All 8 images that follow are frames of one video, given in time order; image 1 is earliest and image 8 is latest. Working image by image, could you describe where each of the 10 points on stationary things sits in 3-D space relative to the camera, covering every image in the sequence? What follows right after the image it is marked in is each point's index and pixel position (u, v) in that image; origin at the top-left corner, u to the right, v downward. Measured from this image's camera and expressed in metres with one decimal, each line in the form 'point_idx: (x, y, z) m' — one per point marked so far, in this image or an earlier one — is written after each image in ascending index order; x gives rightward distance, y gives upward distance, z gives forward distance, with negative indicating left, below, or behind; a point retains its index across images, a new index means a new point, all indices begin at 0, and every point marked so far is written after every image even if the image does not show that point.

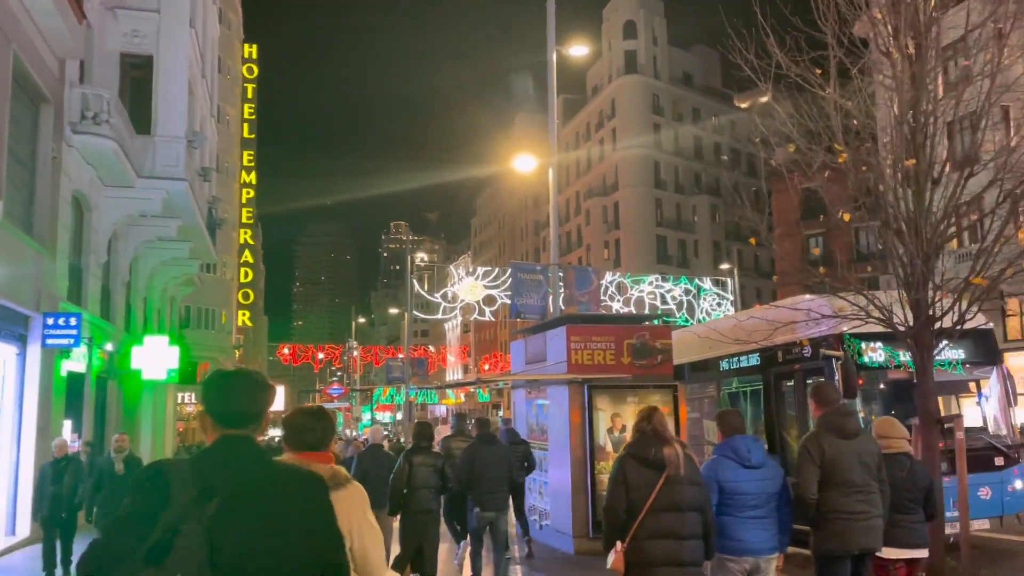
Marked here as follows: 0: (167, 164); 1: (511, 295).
0: (-7.5, +2.7, +17.8) m
1: (0.0, -0.1, +15.3) m
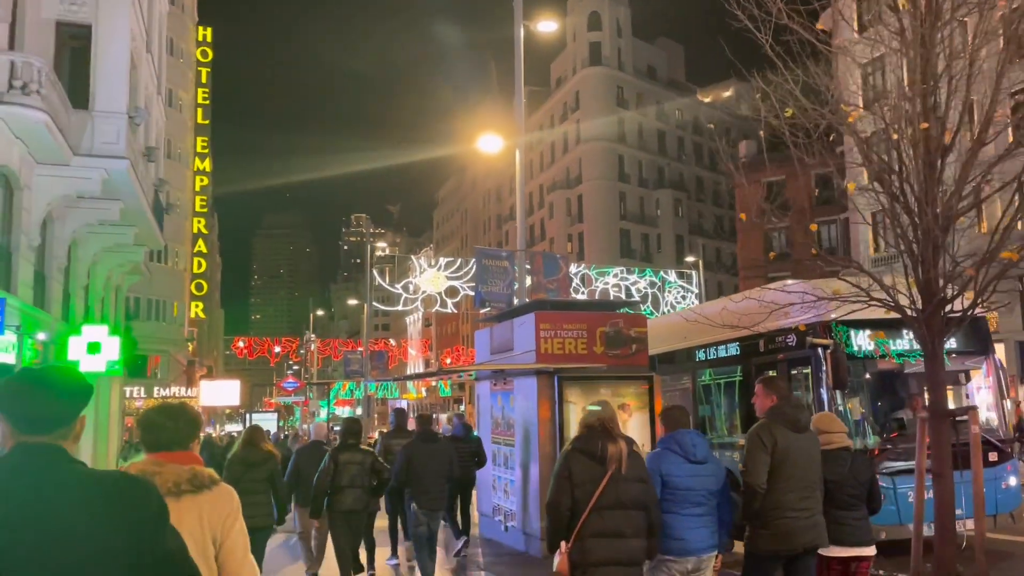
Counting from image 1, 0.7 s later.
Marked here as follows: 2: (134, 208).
0: (-8.2, +3.0, +16.6) m
1: (-0.7, +0.1, +14.5) m
2: (-9.0, +1.9, +19.6) m
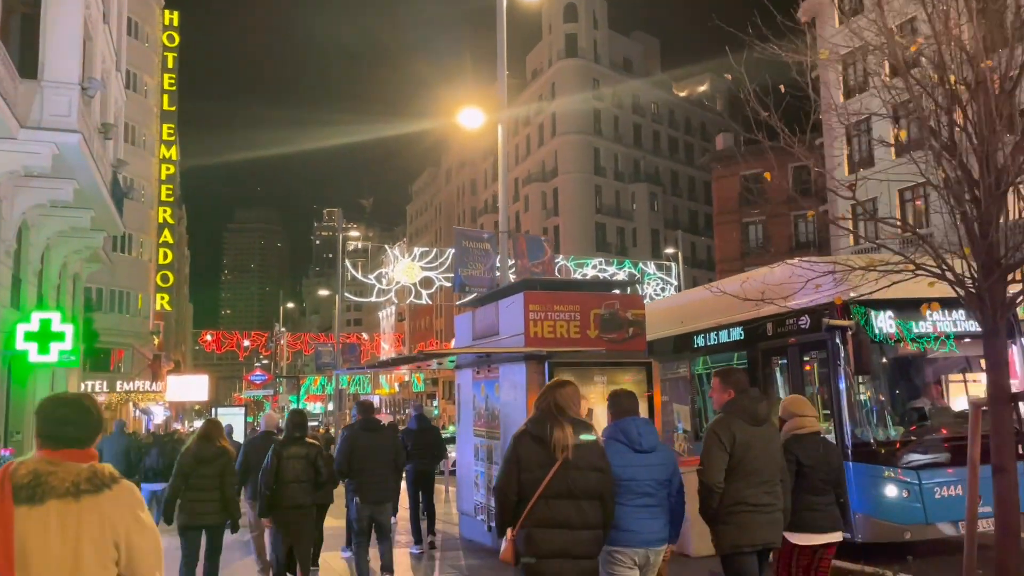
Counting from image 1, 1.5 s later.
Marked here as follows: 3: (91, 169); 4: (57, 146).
0: (-8.6, +3.3, +15.4) m
1: (-1.0, +0.4, +13.6) m
2: (-9.5, +2.2, +18.4) m
3: (-8.8, +2.5, +17.3) m
4: (-8.6, +2.7, +15.5) m
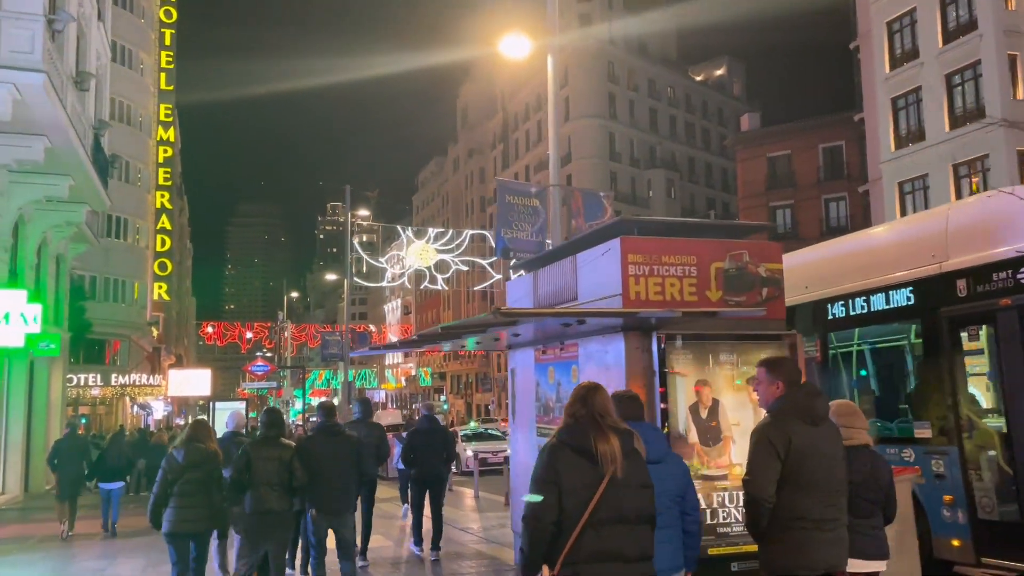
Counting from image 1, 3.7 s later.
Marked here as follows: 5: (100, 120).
0: (-7.8, +3.7, +12.9) m
1: (-0.2, +0.8, +11.1) m
2: (-8.7, +2.7, +16.0) m
3: (-8.1, +2.9, +14.8) m
4: (-7.8, +3.1, +13.0) m
5: (-9.7, +4.0, +19.3) m
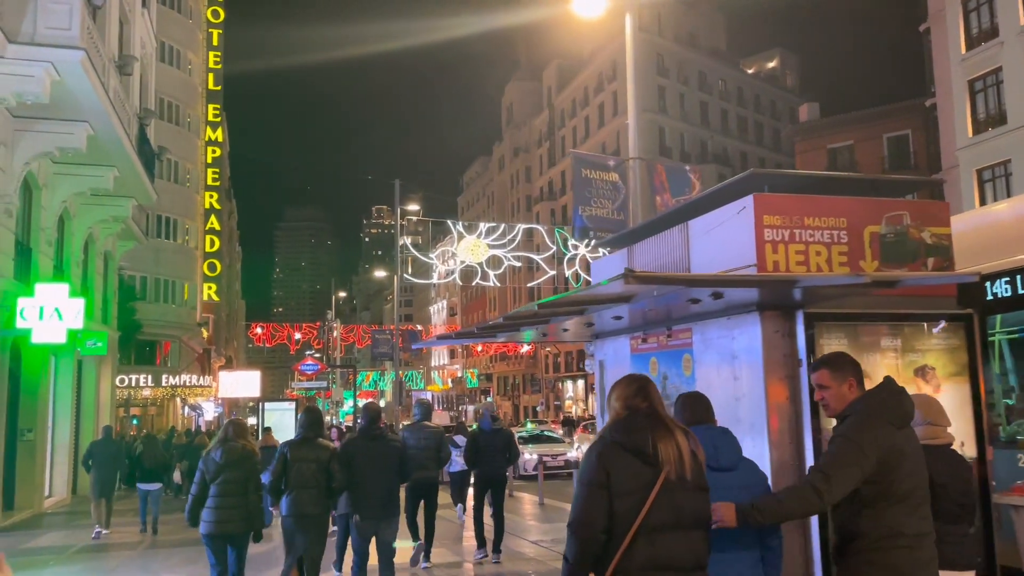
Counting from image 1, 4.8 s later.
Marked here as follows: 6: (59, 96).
0: (-6.8, +3.9, +12.2) m
1: (+0.7, +1.0, +9.9) m
2: (-7.5, +2.8, +15.2) m
3: (-6.9, +3.1, +14.0) m
4: (-6.8, +3.3, +12.2) m
5: (-8.4, +4.1, +18.6) m
6: (-7.3, +3.1, +13.2) m
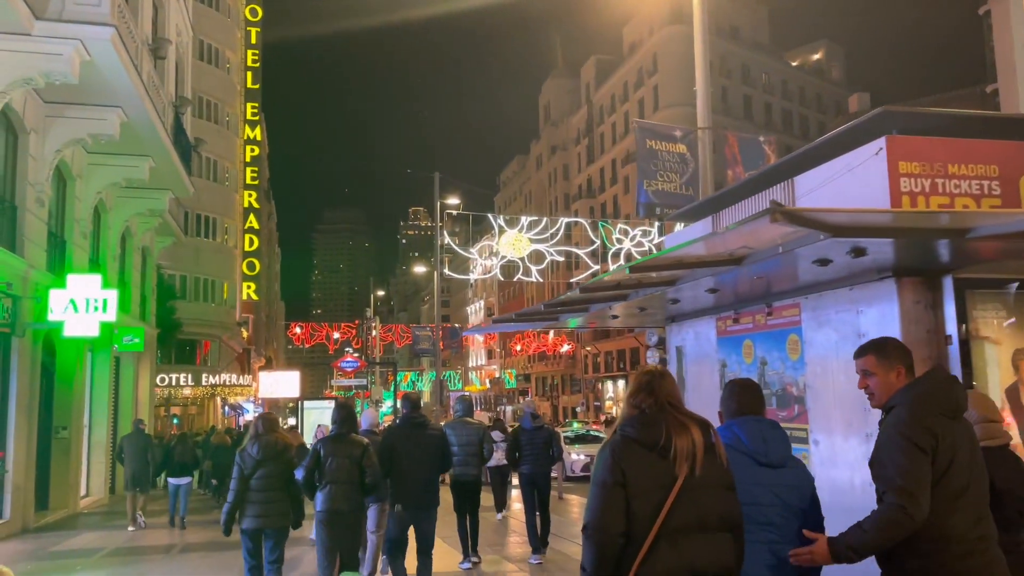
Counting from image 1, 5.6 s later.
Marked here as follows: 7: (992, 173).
0: (-6.1, +4.0, +11.6) m
1: (+1.4, +1.2, +9.0) m
2: (-6.7, +3.0, +14.7) m
3: (-6.1, +3.2, +13.4) m
4: (-6.1, +3.4, +11.6) m
5: (-7.3, +4.2, +18.1) m
6: (-6.5, +3.2, +12.7) m
7: (+2.7, +0.6, +4.5) m
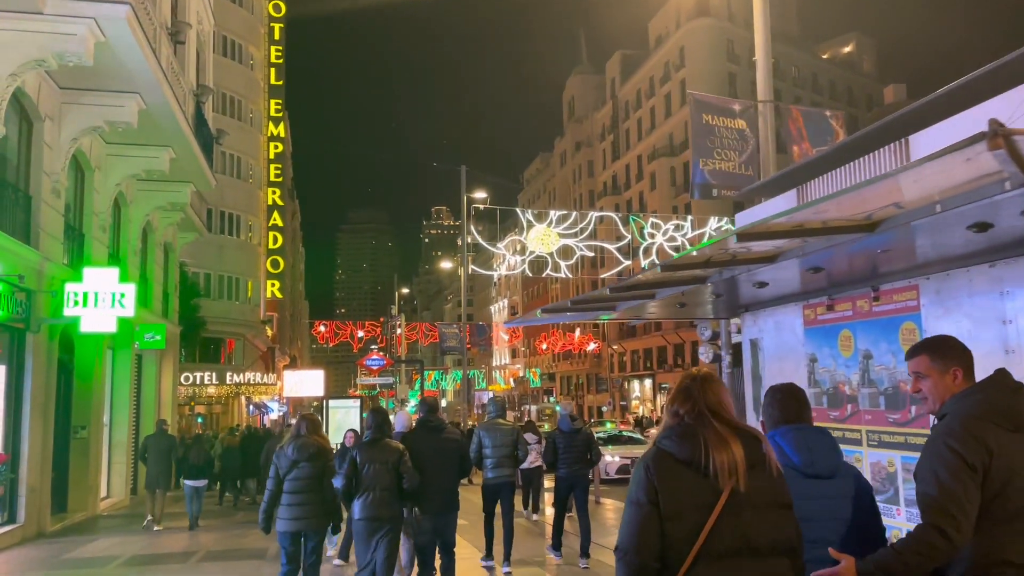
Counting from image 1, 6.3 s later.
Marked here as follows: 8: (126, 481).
0: (-5.6, +4.1, +11.0) m
1: (+1.8, +1.3, +8.2) m
2: (-6.1, +3.1, +14.1) m
3: (-5.6, +3.3, +12.9) m
4: (-5.6, +3.5, +11.1) m
5: (-6.7, +4.3, +17.6) m
6: (-6.0, +3.3, +12.1) m
7: (+3.0, +0.7, +3.7) m
8: (-8.6, -4.3, +18.3) m
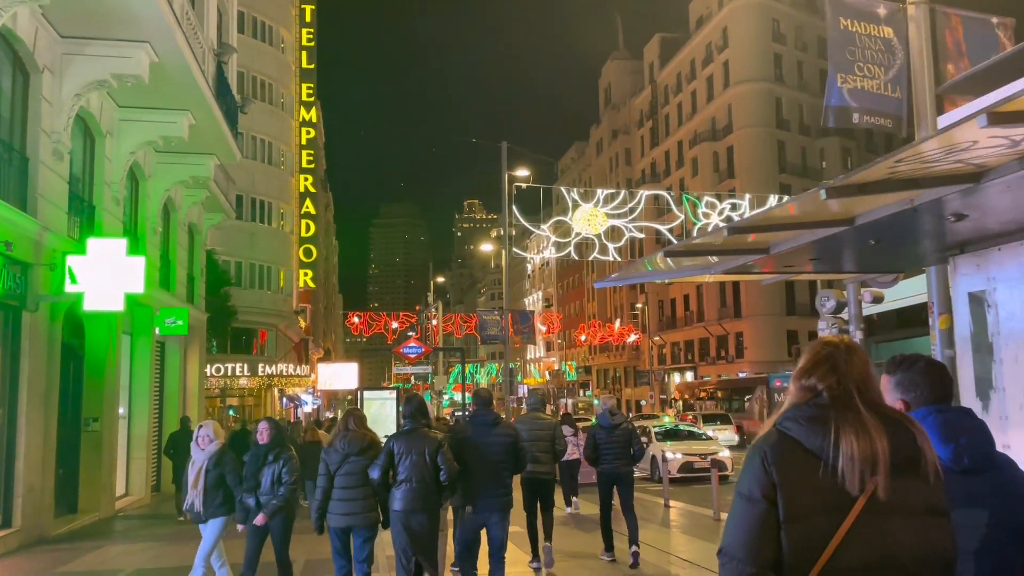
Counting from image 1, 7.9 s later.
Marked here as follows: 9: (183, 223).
0: (-4.8, +4.5, +9.5) m
1: (+2.4, +1.7, +6.4) m
2: (-5.2, +3.4, +12.6) m
3: (-4.7, +3.7, +11.3) m
4: (-4.8, +3.9, +9.5) m
5: (-5.7, +4.7, +16.0) m
6: (-5.2, +3.7, +10.5) m
7: (+3.5, +1.1, +1.8) m
8: (-7.6, -3.9, +16.9) m
9: (-8.0, +1.6, +19.8) m
